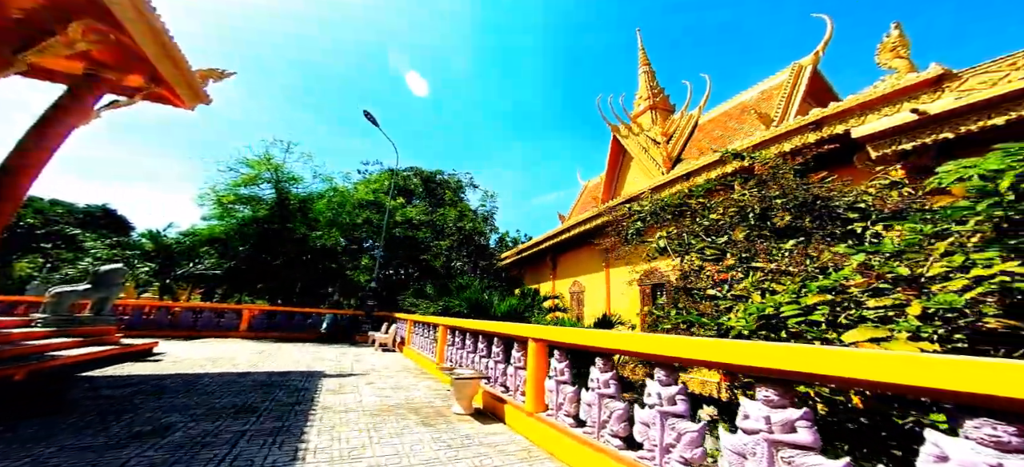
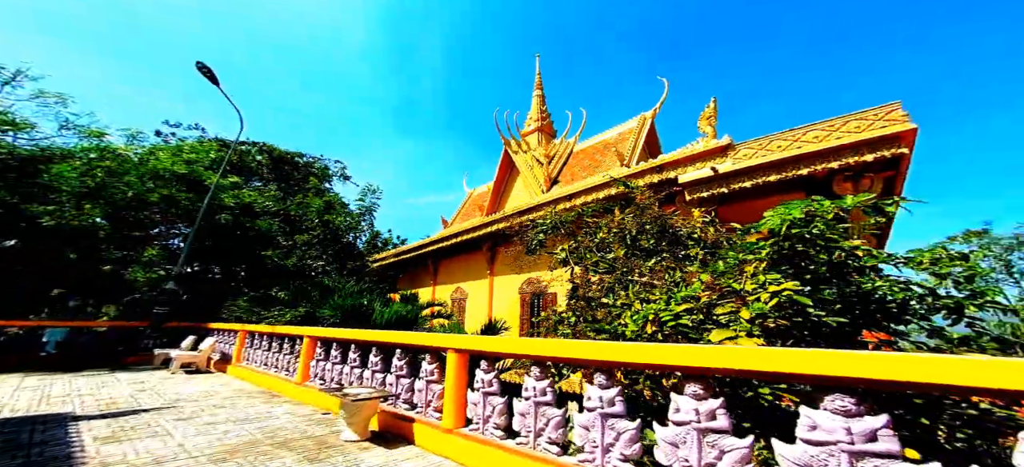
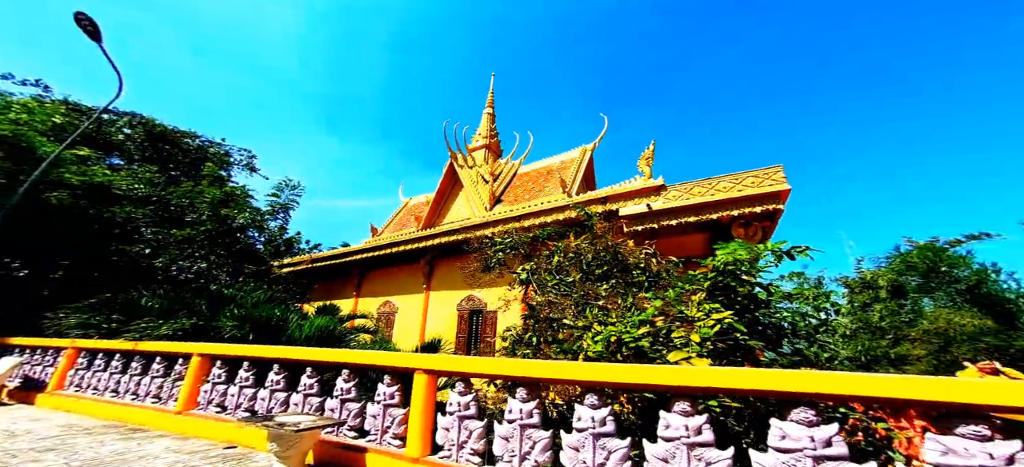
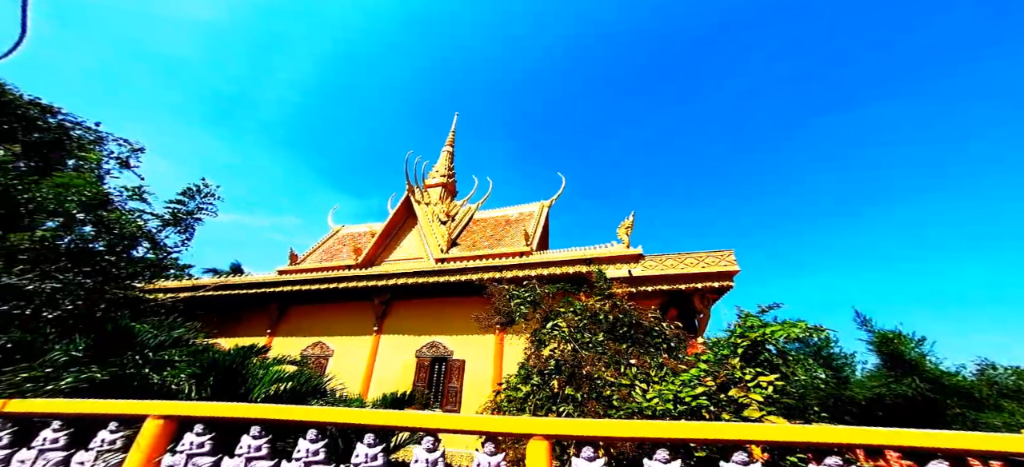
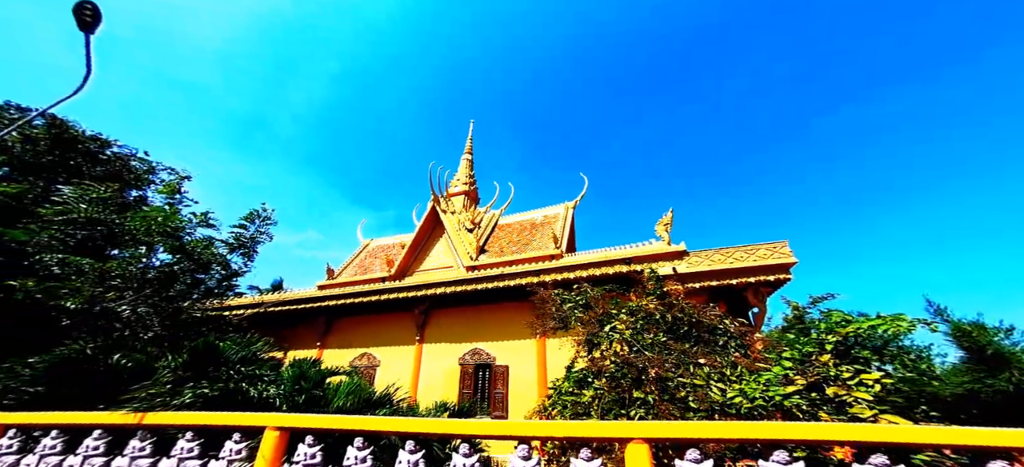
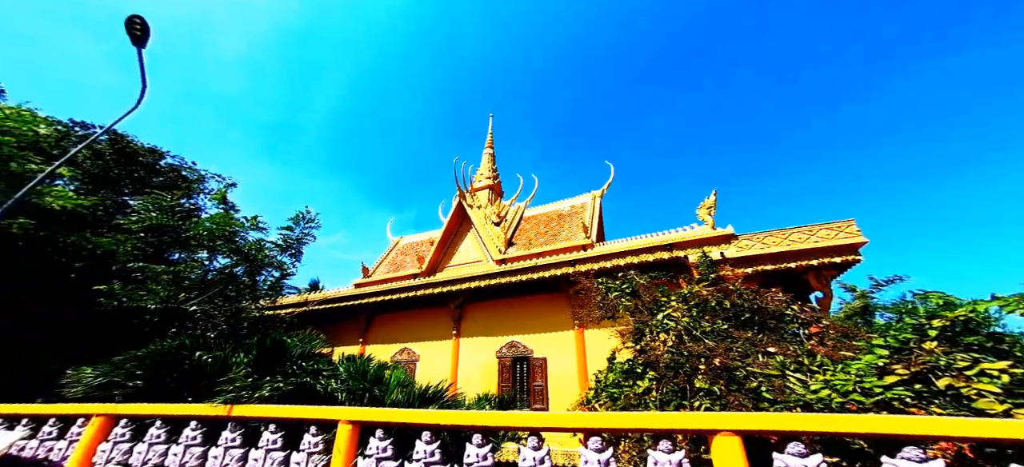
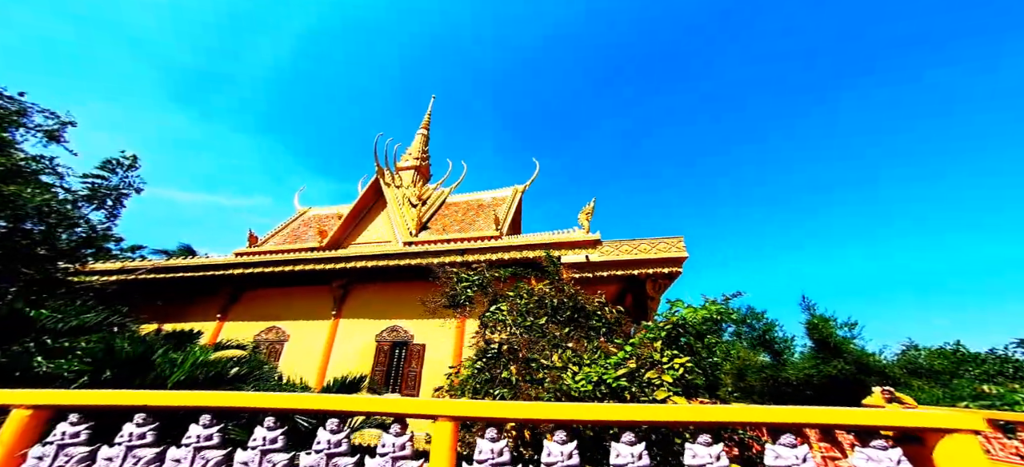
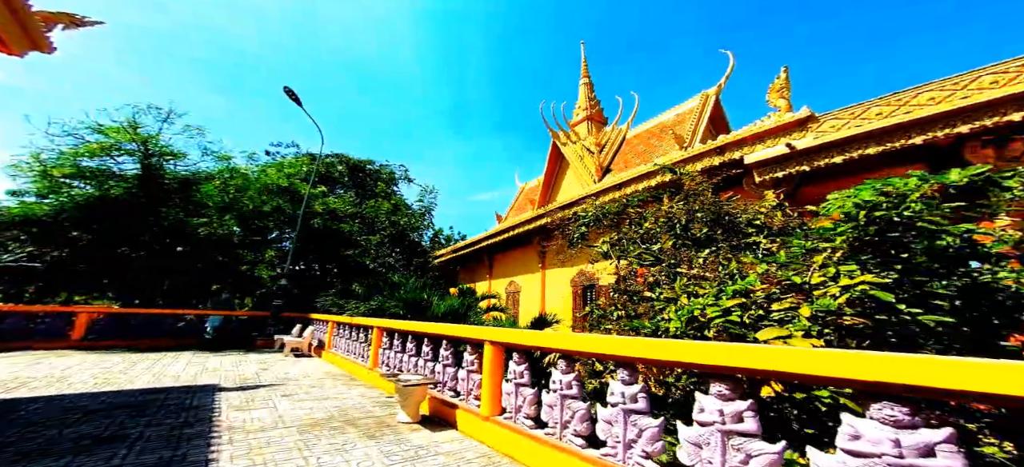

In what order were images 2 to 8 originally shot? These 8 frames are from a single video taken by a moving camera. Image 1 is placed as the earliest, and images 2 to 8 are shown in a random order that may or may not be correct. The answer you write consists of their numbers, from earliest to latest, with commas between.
8, 2, 3, 7, 4, 5, 6
